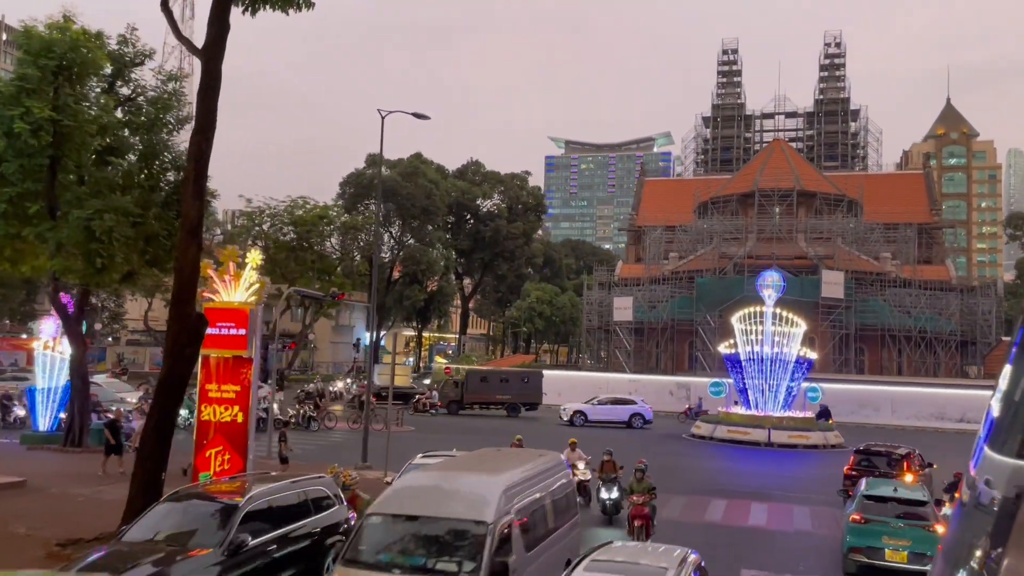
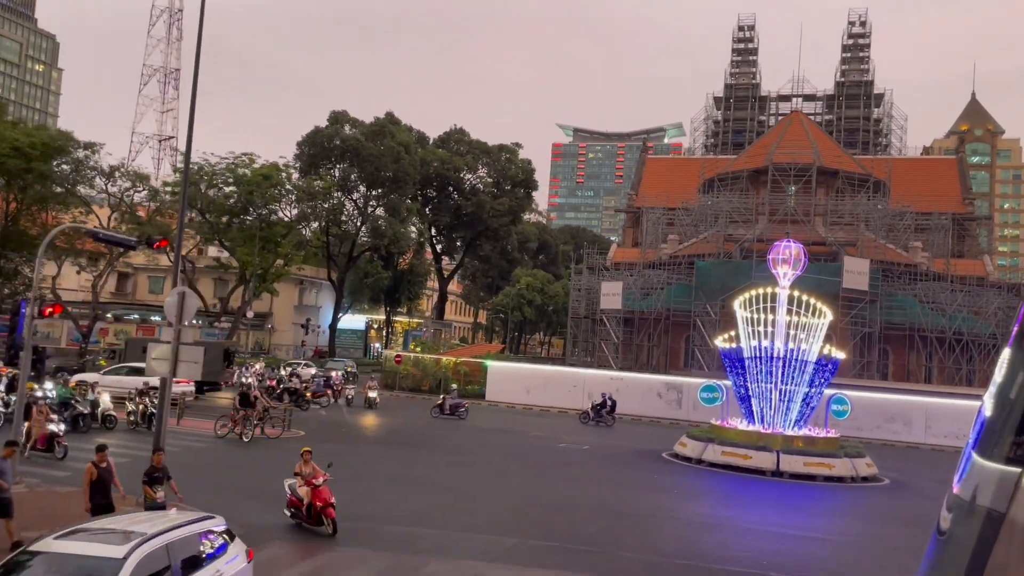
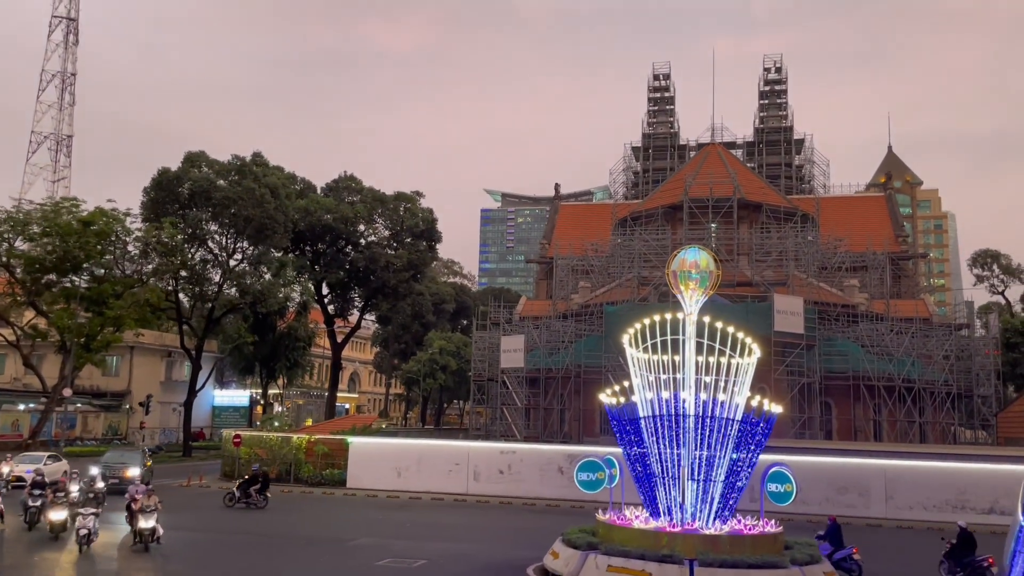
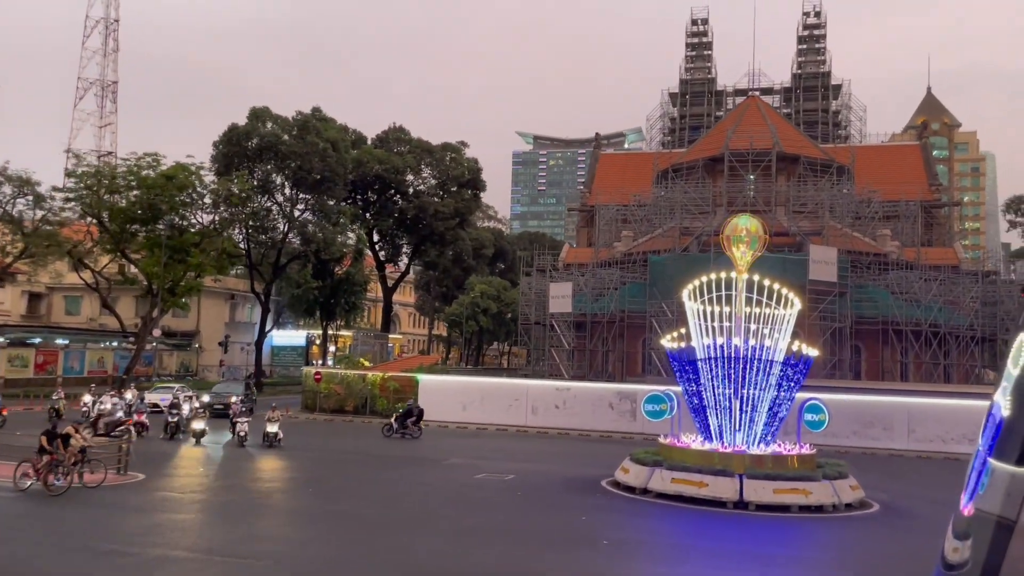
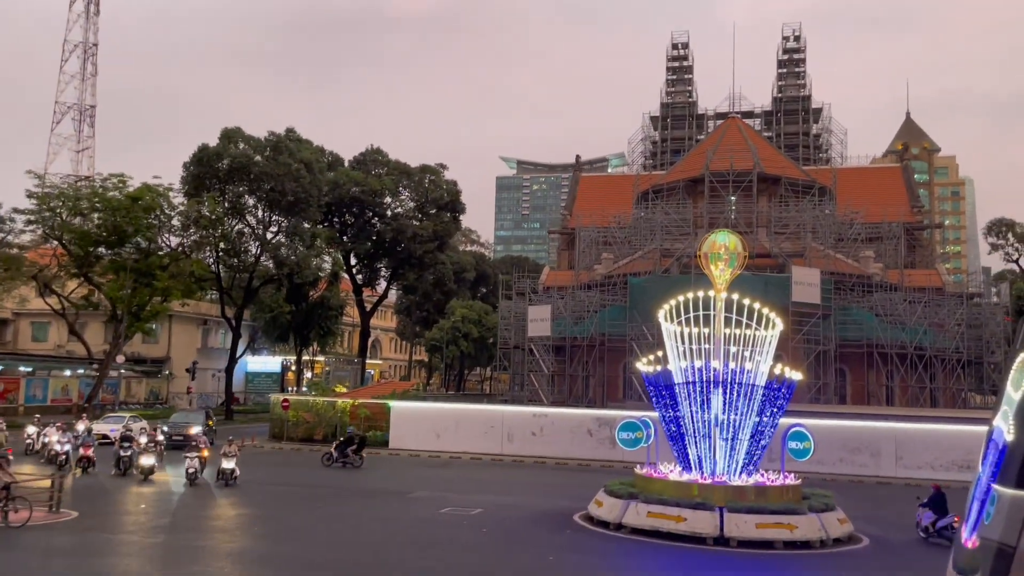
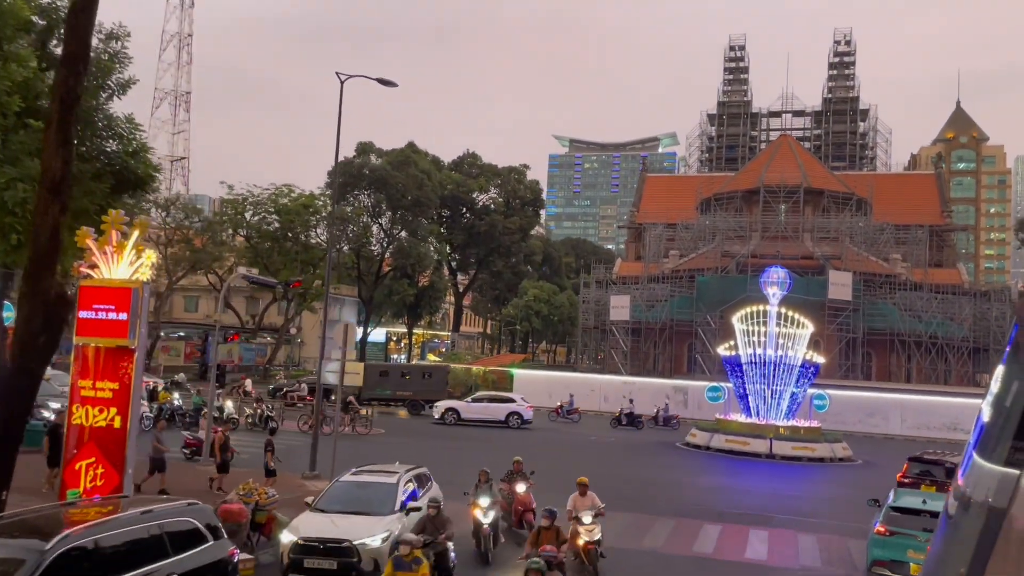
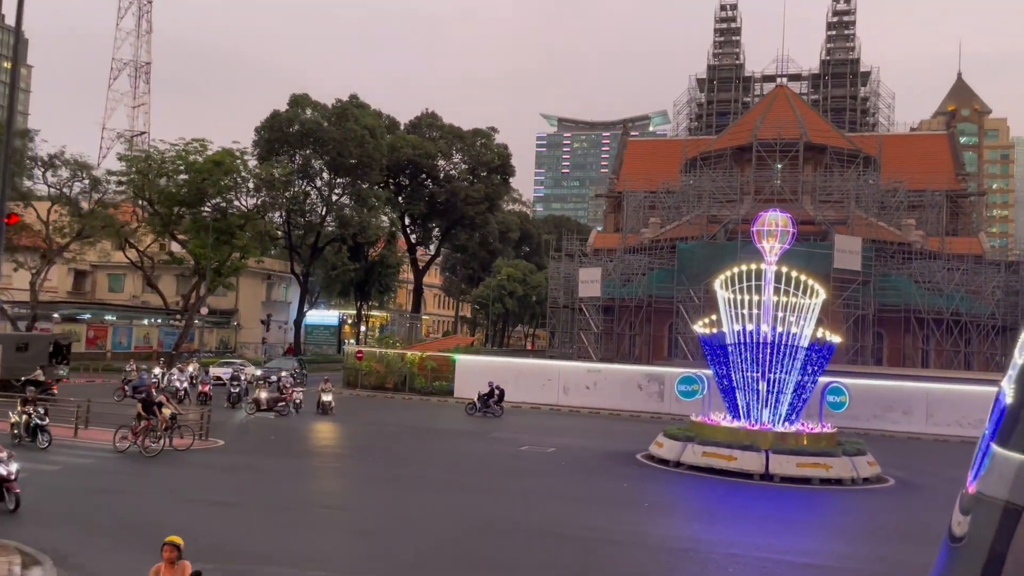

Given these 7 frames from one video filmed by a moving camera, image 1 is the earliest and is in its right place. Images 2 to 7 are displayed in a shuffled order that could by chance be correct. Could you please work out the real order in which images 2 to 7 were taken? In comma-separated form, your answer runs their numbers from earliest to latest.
6, 2, 7, 4, 5, 3
